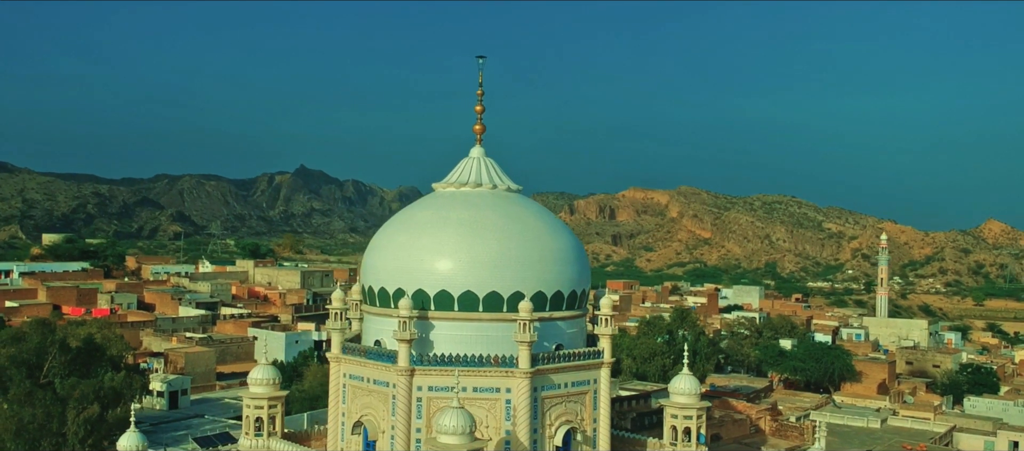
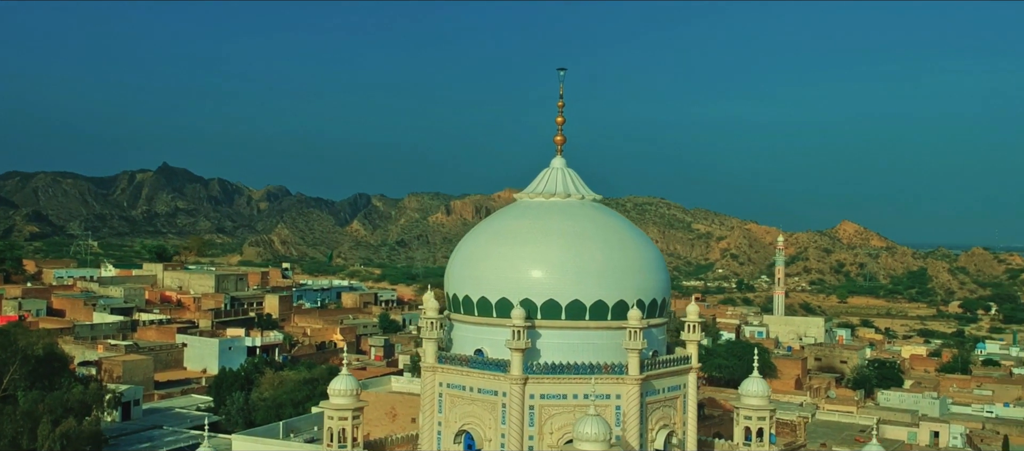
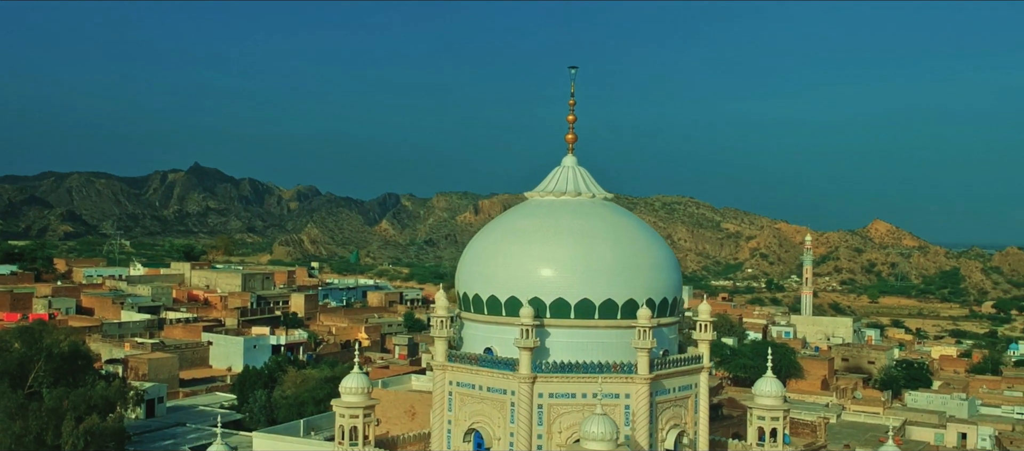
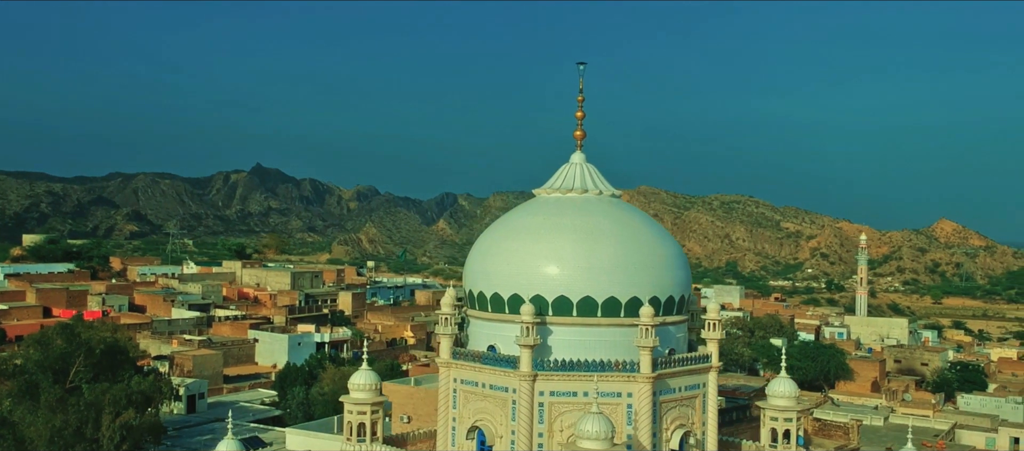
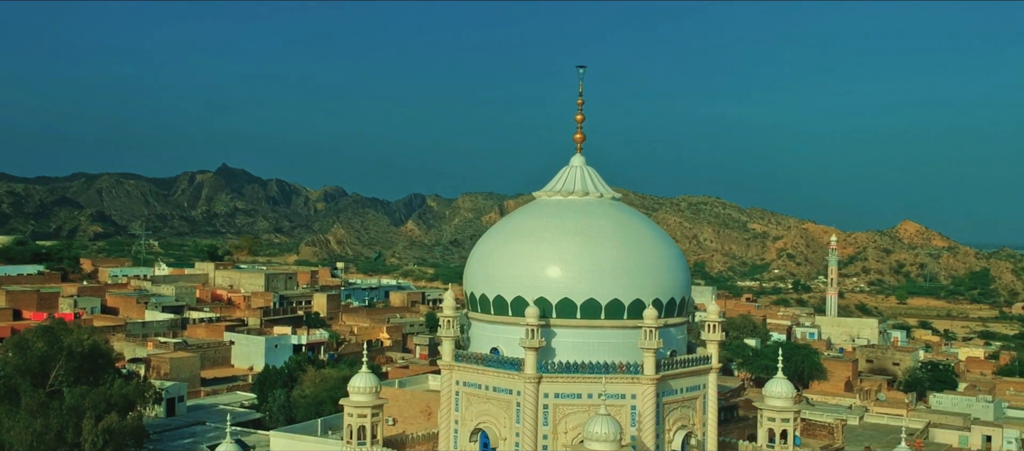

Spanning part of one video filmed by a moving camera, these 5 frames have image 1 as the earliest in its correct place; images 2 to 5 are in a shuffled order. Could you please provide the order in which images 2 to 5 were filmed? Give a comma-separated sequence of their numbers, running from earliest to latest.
4, 5, 3, 2
